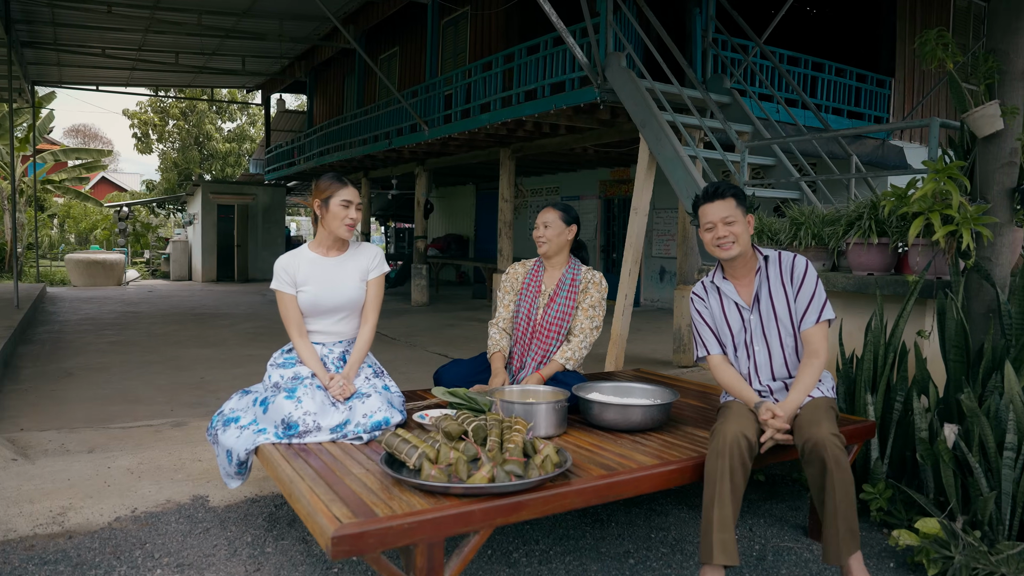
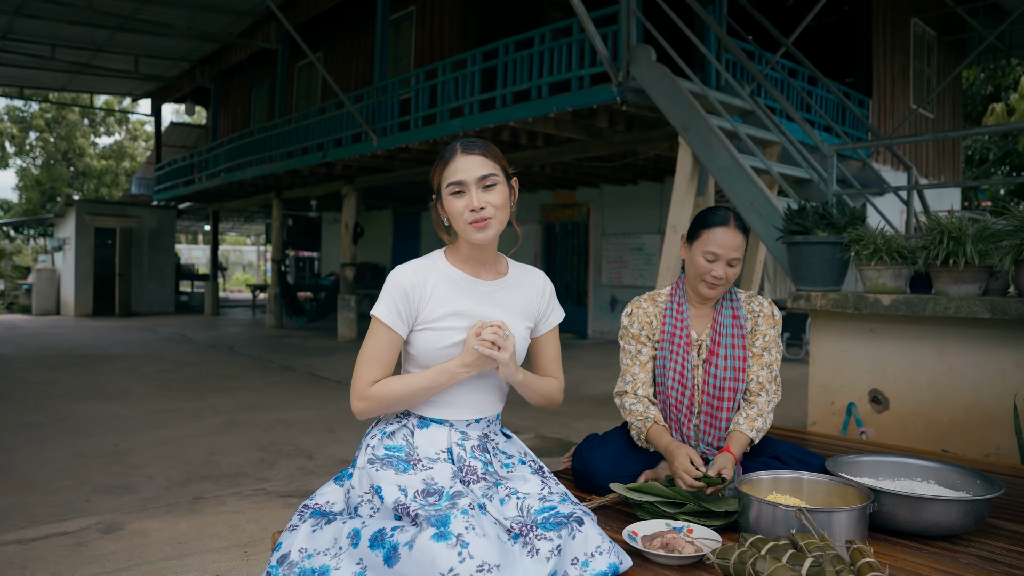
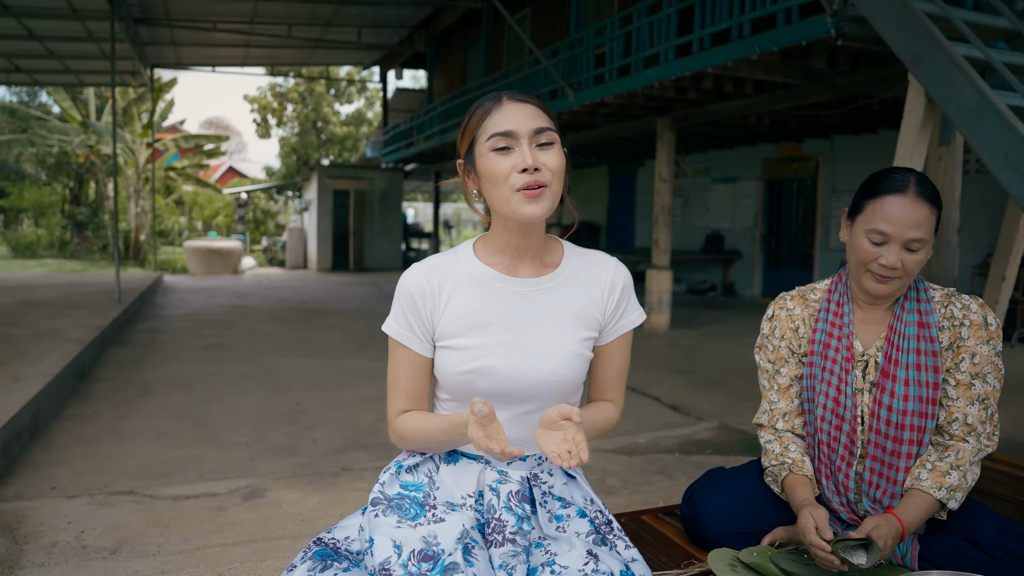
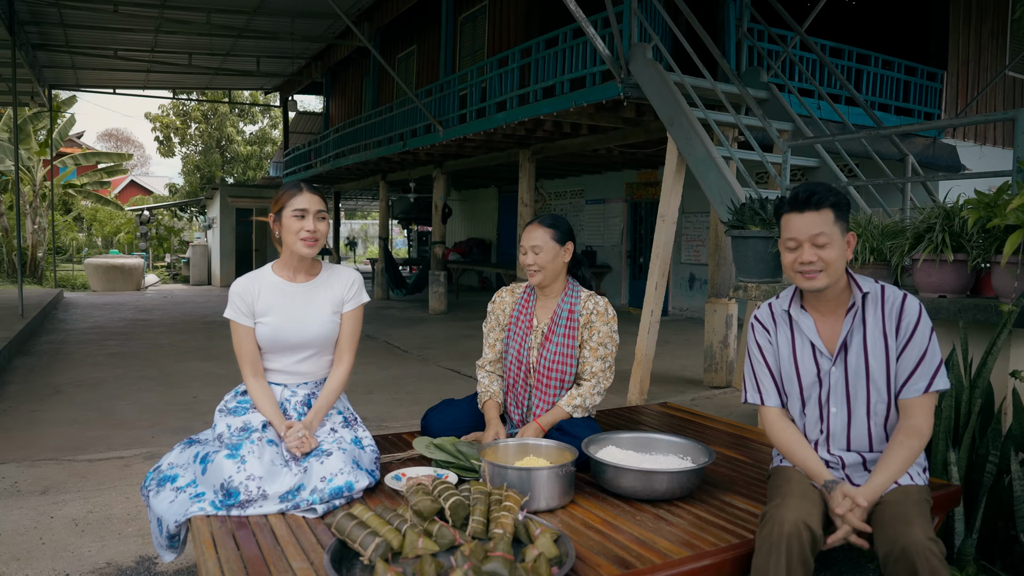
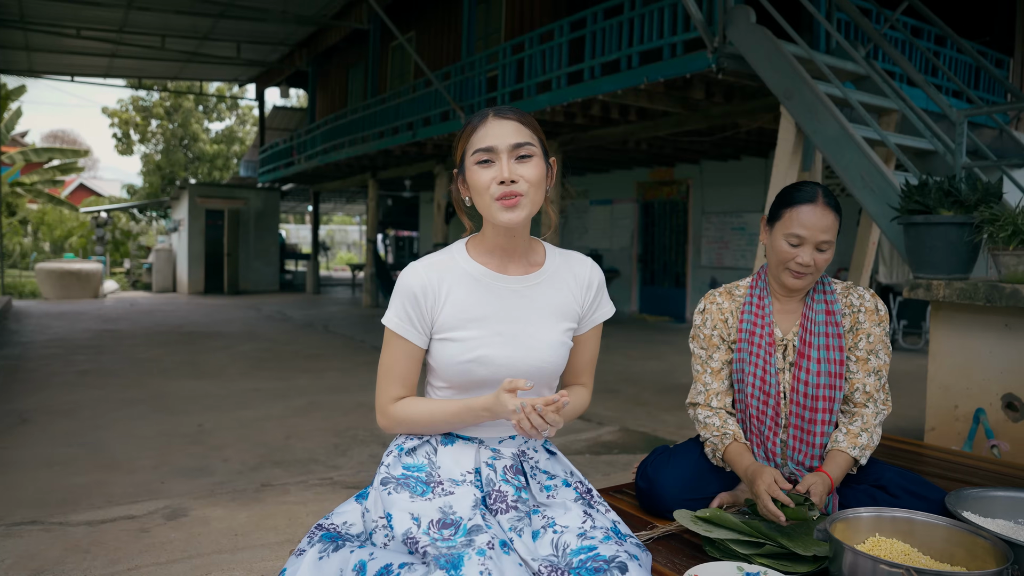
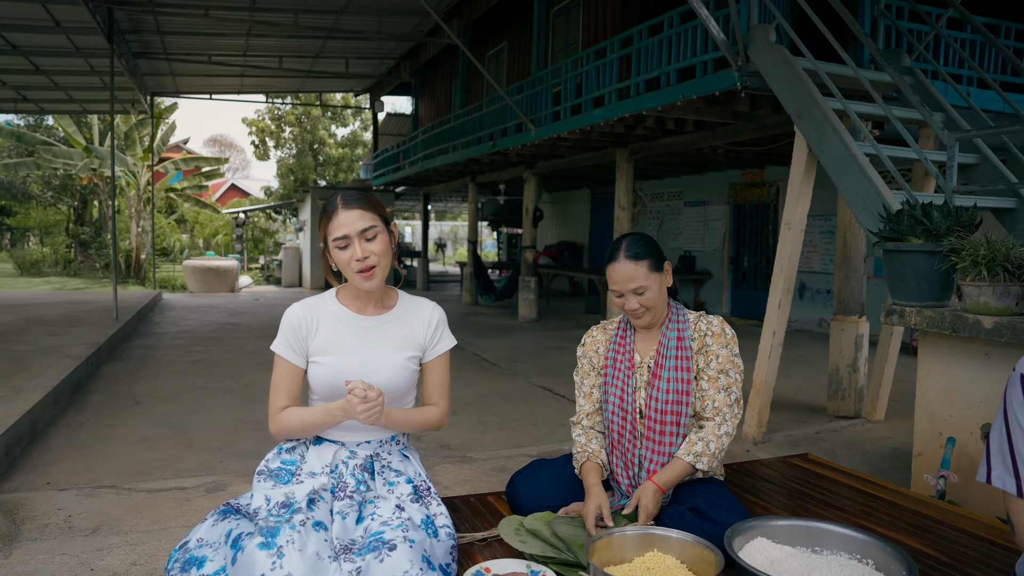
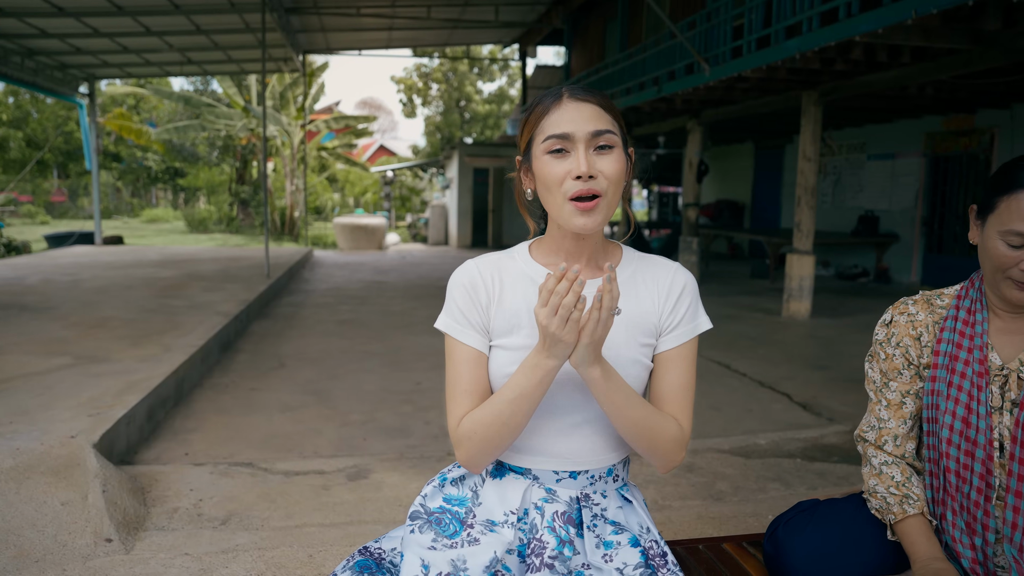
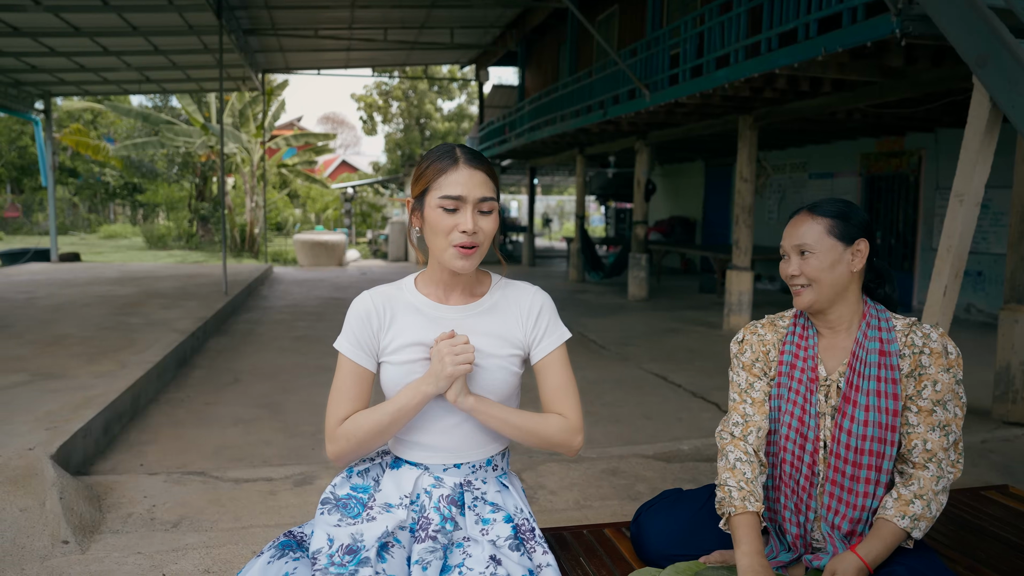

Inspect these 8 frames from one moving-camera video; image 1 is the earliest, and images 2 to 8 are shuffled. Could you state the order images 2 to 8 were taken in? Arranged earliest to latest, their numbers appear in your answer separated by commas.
4, 6, 8, 7, 3, 5, 2
